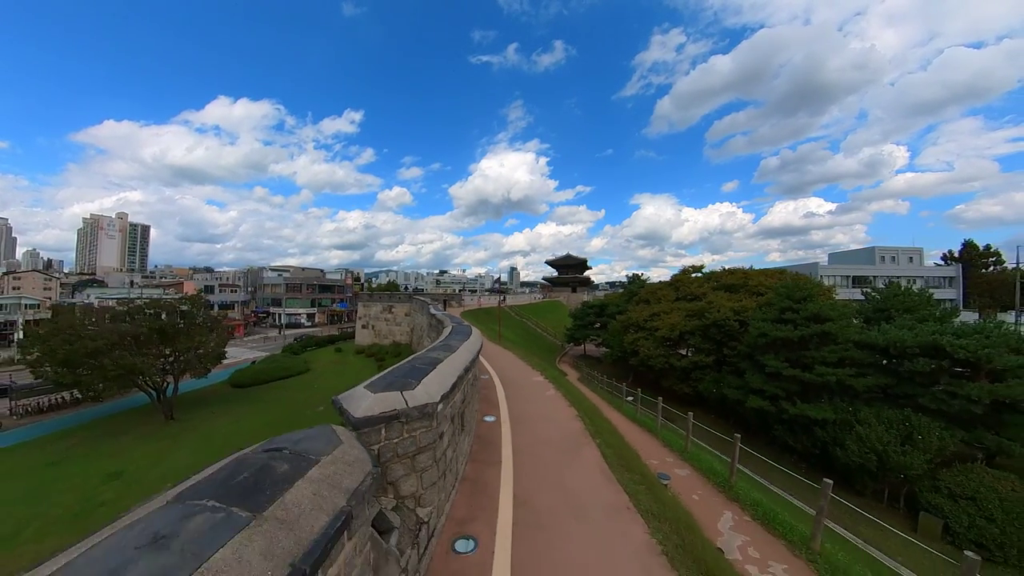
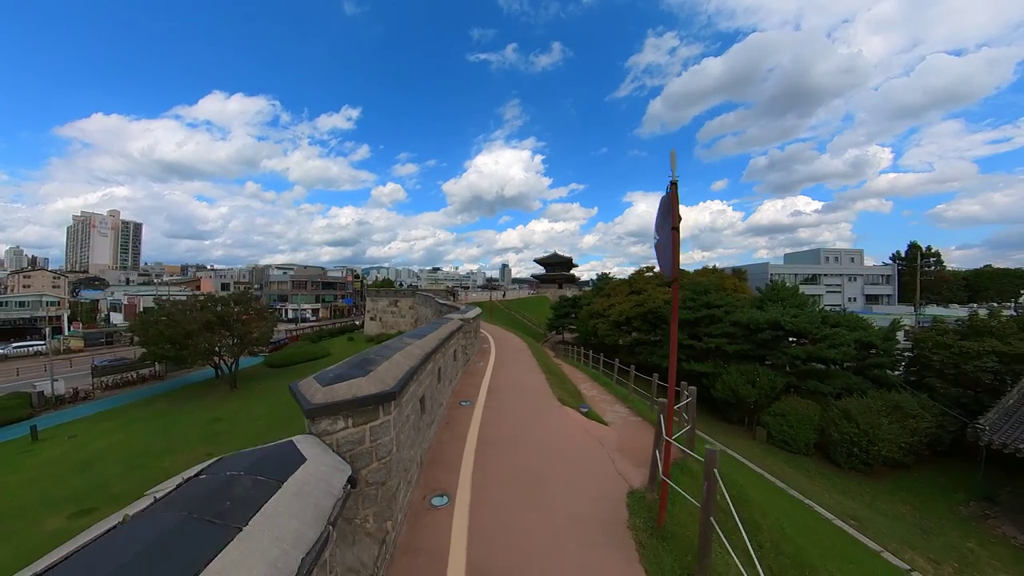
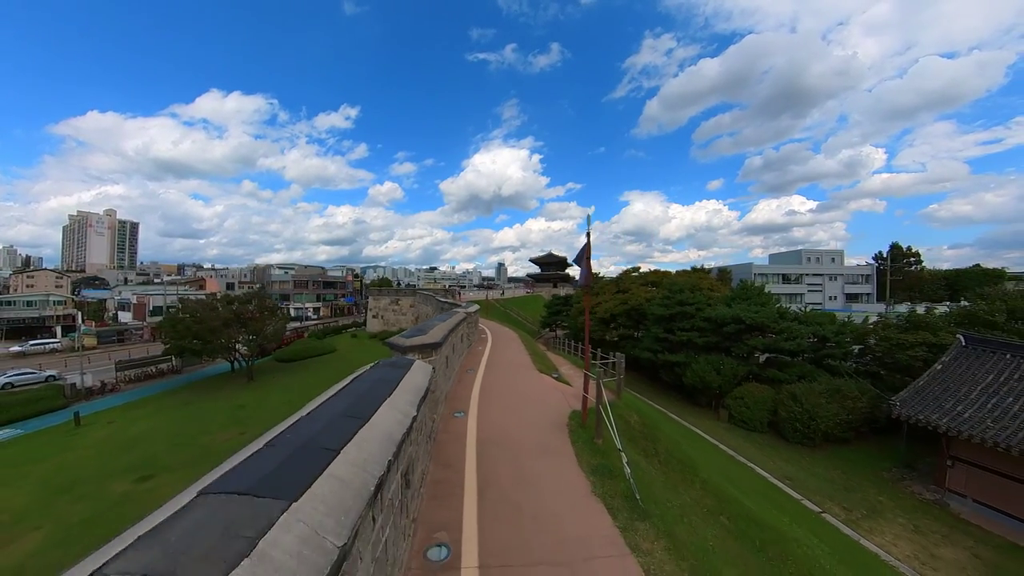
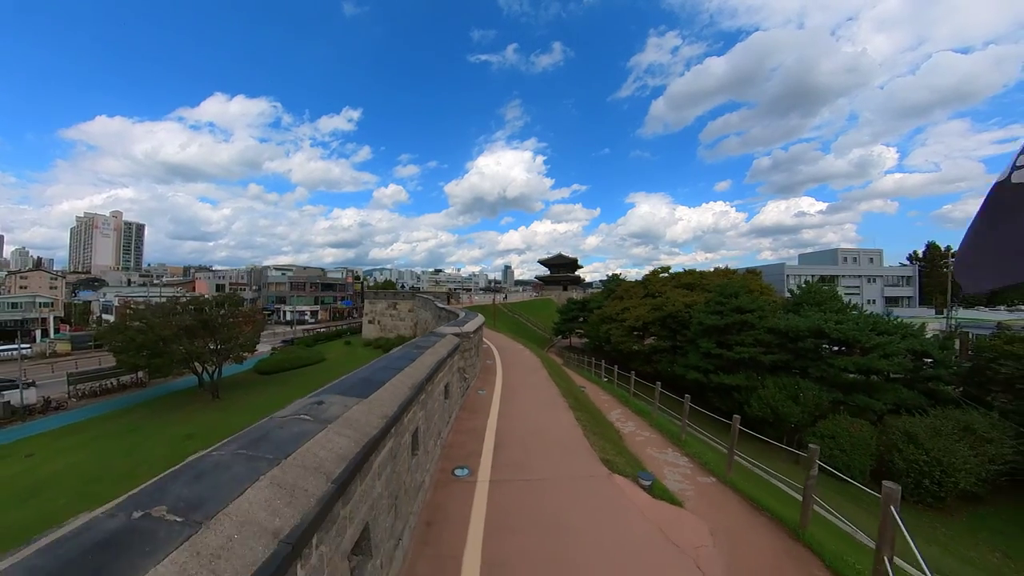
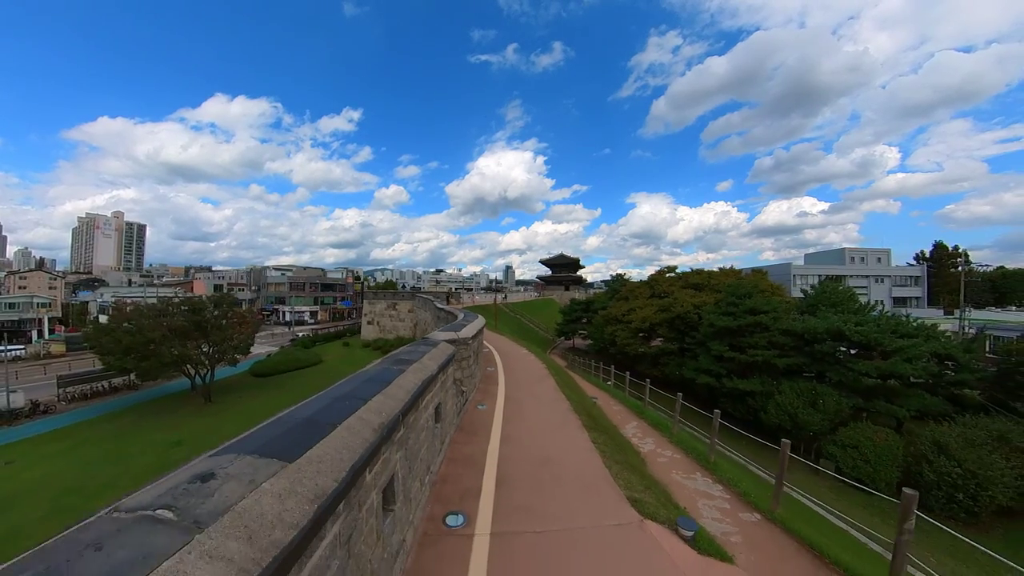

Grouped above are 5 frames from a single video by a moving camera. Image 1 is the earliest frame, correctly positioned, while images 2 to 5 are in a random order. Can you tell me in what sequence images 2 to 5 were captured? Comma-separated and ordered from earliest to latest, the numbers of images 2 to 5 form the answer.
5, 4, 2, 3
